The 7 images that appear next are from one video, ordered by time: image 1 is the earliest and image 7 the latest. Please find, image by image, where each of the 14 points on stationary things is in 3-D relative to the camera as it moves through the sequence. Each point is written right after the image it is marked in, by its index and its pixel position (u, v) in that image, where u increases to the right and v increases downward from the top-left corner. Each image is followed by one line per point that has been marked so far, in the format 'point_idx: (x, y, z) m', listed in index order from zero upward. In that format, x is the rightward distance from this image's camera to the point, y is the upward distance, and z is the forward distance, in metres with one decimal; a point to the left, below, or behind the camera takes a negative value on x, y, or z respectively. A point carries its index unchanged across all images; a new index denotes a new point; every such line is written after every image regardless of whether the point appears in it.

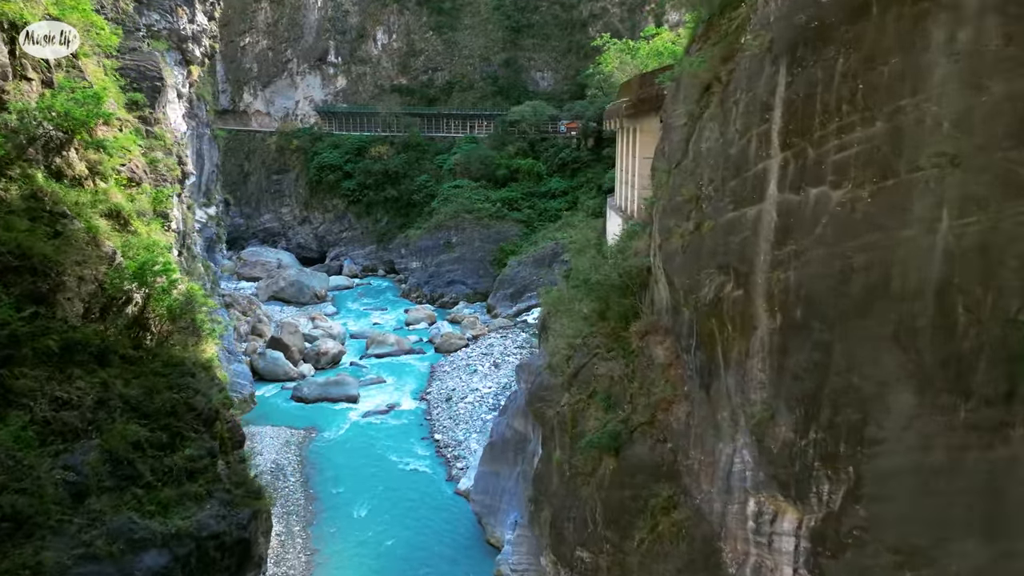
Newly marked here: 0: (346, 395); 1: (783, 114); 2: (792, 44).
0: (-4.0, -2.5, +18.4) m
1: (+1.4, +0.9, +4.0) m
2: (+1.5, +1.3, +3.9) m
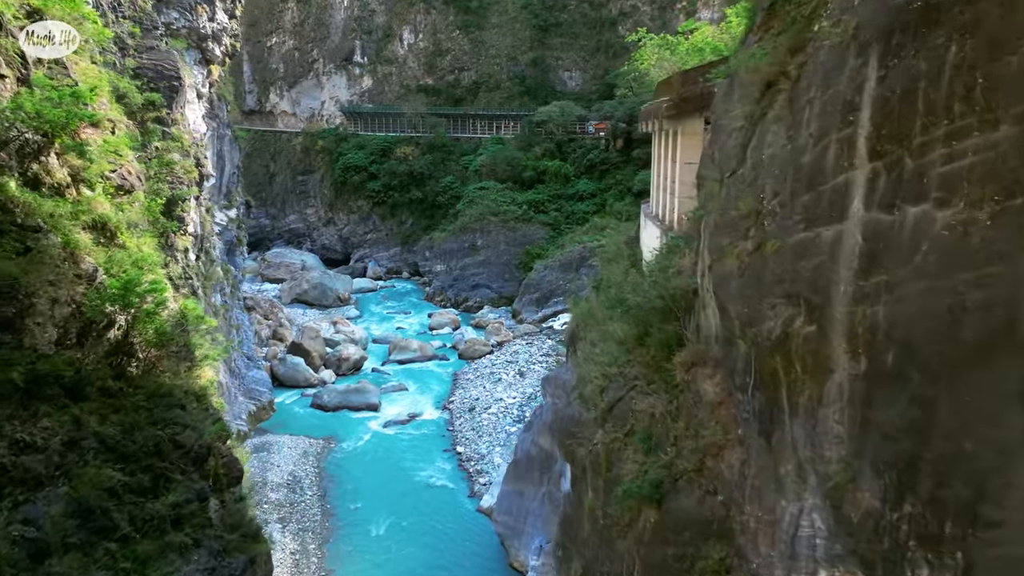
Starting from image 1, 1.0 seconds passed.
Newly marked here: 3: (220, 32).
0: (-3.4, -2.7, +17.8) m
1: (+1.6, +0.7, +3.3) m
2: (+1.6, +1.1, +3.2) m
3: (-7.1, +6.2, +18.3) m
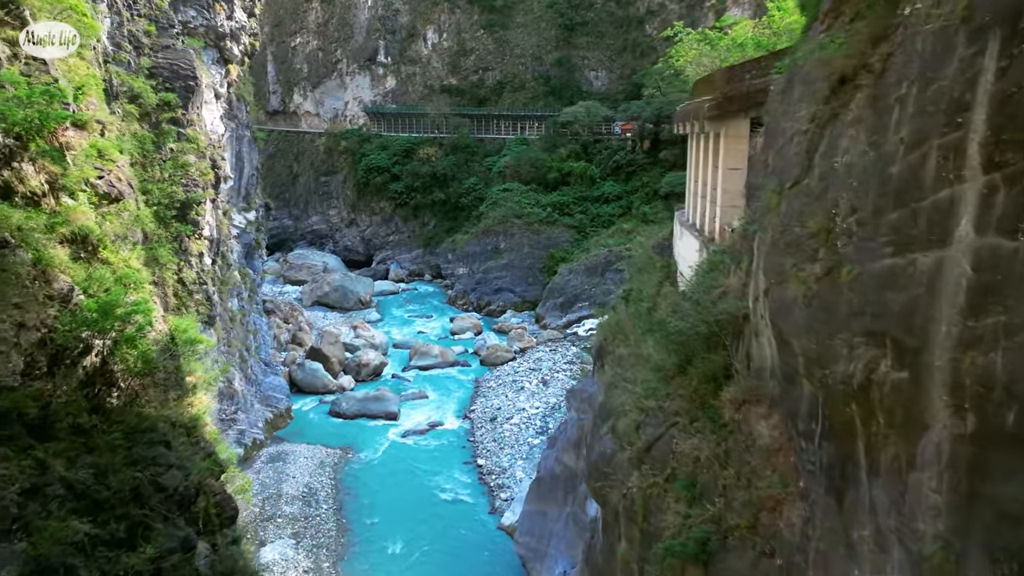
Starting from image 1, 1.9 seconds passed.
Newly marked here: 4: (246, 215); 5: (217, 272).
0: (-2.9, -2.8, +17.3) m
1: (+1.7, +0.6, +2.7) m
2: (+1.7, +0.9, +2.6) m
3: (-6.5, +6.1, +17.9) m
4: (-7.0, +1.9, +19.9) m
5: (-6.1, +0.3, +15.8) m
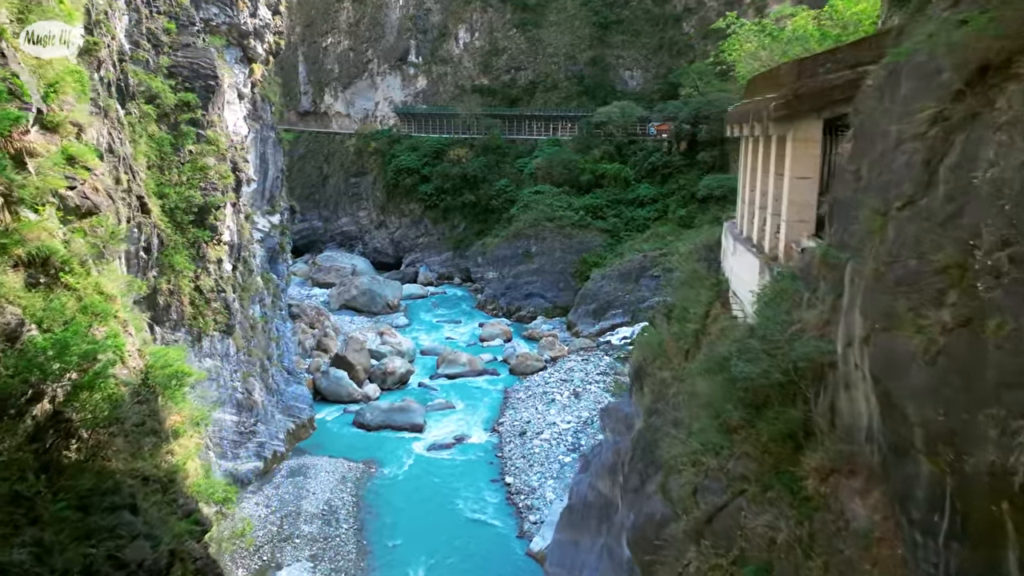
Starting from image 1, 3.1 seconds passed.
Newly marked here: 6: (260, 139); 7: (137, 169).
0: (-2.2, -3.0, +16.7) m
1: (+1.8, +0.4, +1.8) m
2: (+1.8, +0.7, +1.7) m
3: (-5.7, +5.9, +17.4) m
4: (-6.2, +1.8, +19.4) m
5: (-5.5, +0.2, +15.3) m
6: (-6.1, +3.6, +18.4) m
7: (-5.7, +1.8, +11.6) m
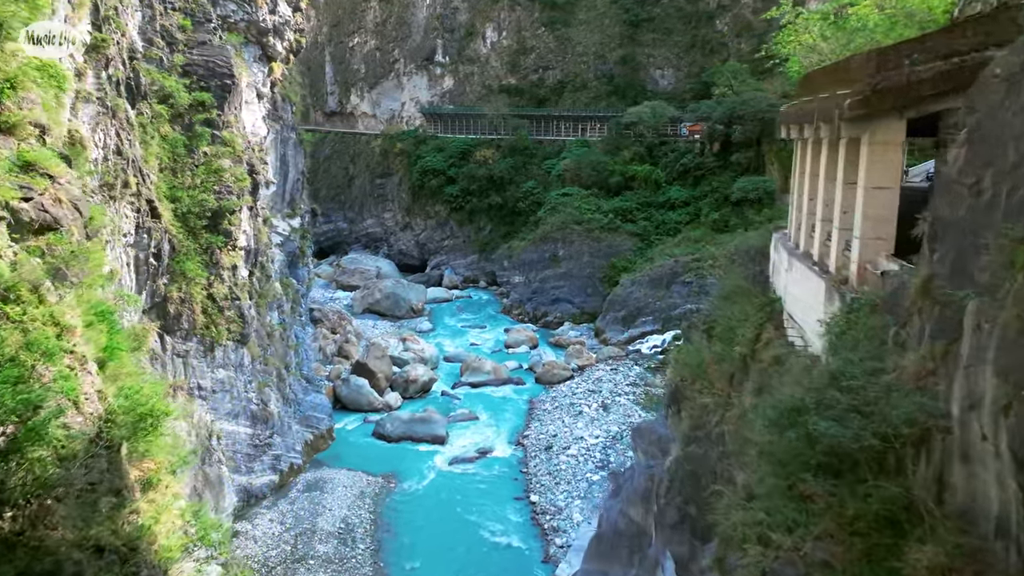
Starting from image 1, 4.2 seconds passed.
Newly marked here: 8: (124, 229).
0: (-1.7, -3.1, +16.0) m
1: (+1.8, +0.2, +1.0) m
2: (+1.8, +0.6, +0.9) m
3: (-5.1, +5.8, +16.9) m
4: (-5.5, +1.6, +18.9) m
5: (-5.0, +0.1, +14.7) m
6: (-5.4, +3.5, +17.8) m
7: (-5.3, +1.7, +11.1) m
8: (-4.9, +0.8, +9.7) m
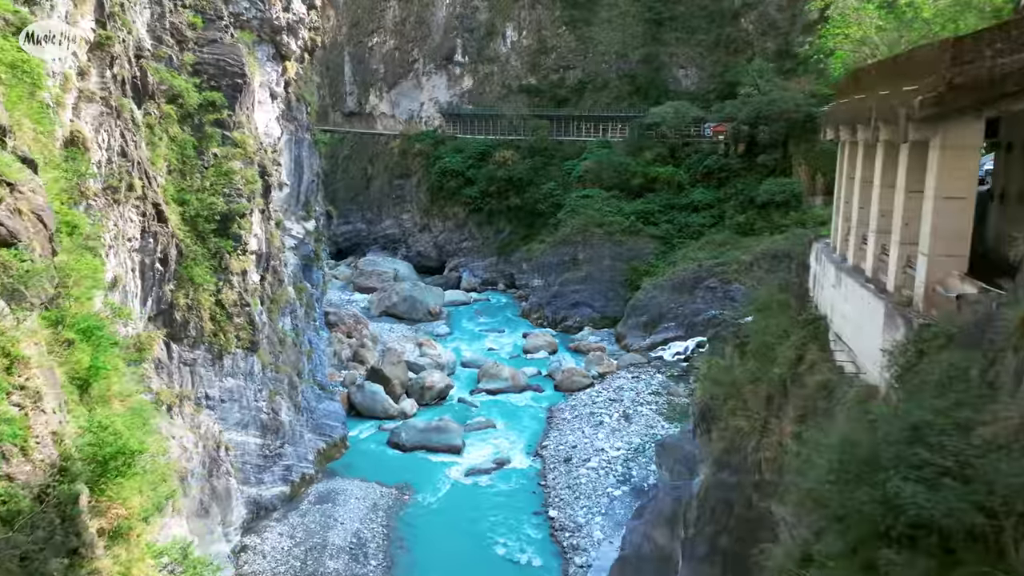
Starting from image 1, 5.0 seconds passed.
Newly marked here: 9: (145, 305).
0: (-1.3, -3.2, +15.5) m
1: (+1.8, +0.1, +0.4) m
2: (+1.8, +0.4, +0.4) m
3: (-4.6, +5.7, +16.4) m
4: (-5.0, +1.5, +18.5) m
5: (-4.6, 0.0, +14.3) m
6: (-5.0, +3.4, +17.4) m
7: (-5.0, +1.6, +10.7) m
8: (-4.7, +0.7, +9.3) m
9: (-4.8, -0.2, +9.9) m
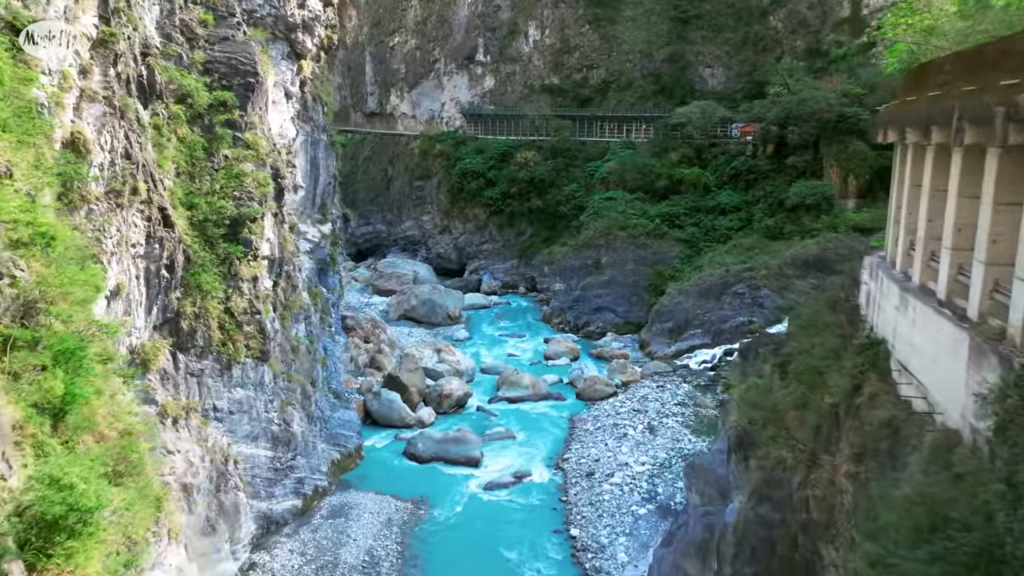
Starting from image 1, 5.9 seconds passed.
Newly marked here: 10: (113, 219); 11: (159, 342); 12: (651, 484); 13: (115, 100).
0: (-0.9, -3.4, +14.9) m
1: (+1.8, 0.0, -0.2) m
2: (+1.8, +0.3, -0.3) m
3: (-4.2, +5.6, +16.0) m
4: (-4.5, +1.4, +18.0) m
5: (-4.3, -0.1, +13.8) m
6: (-4.5, +3.3, +17.0) m
7: (-4.7, +1.5, +10.2) m
8: (-4.5, +0.6, +8.8) m
9: (-4.5, -0.3, +9.4) m
10: (-4.4, +0.8, +8.3) m
11: (-4.4, -0.7, +9.3) m
12: (+2.5, -3.6, +13.8) m
13: (-4.6, +2.2, +8.7) m
